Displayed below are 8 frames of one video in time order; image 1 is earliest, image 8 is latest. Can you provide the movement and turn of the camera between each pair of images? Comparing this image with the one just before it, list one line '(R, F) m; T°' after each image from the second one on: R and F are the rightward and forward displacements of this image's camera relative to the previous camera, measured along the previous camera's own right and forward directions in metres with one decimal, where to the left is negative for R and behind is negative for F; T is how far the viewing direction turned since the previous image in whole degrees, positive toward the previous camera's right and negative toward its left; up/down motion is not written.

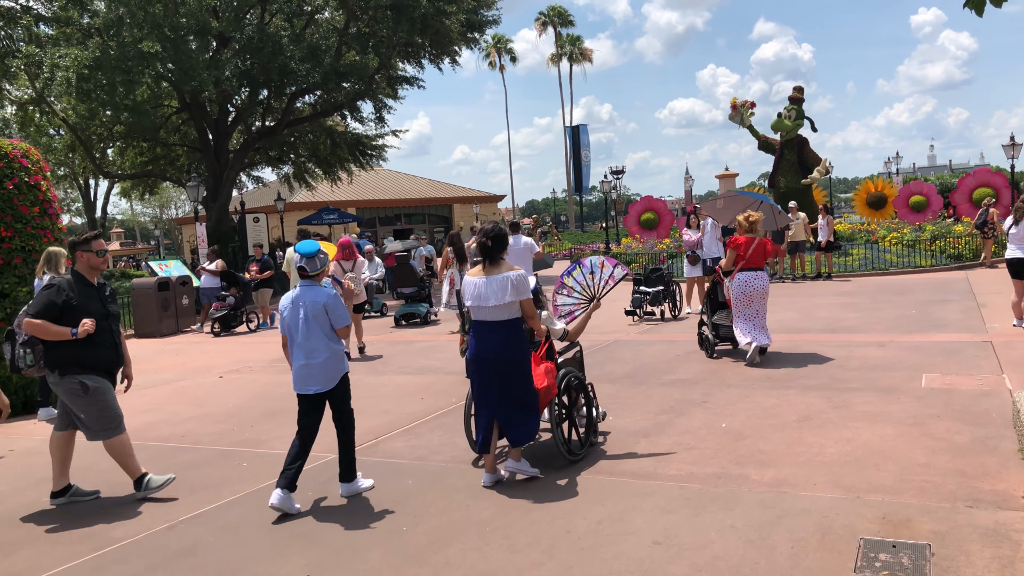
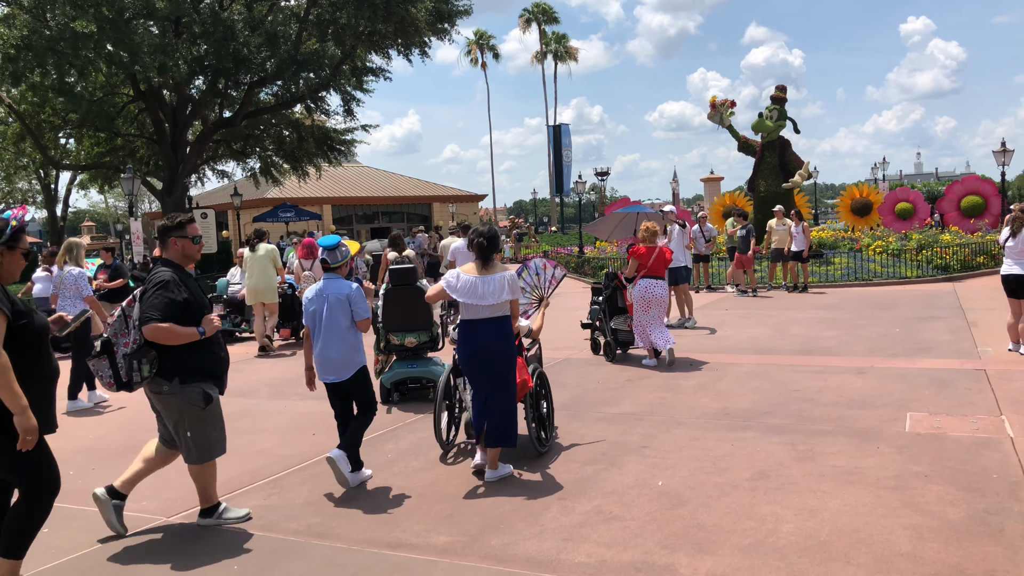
(+0.6, +1.2) m; +1°
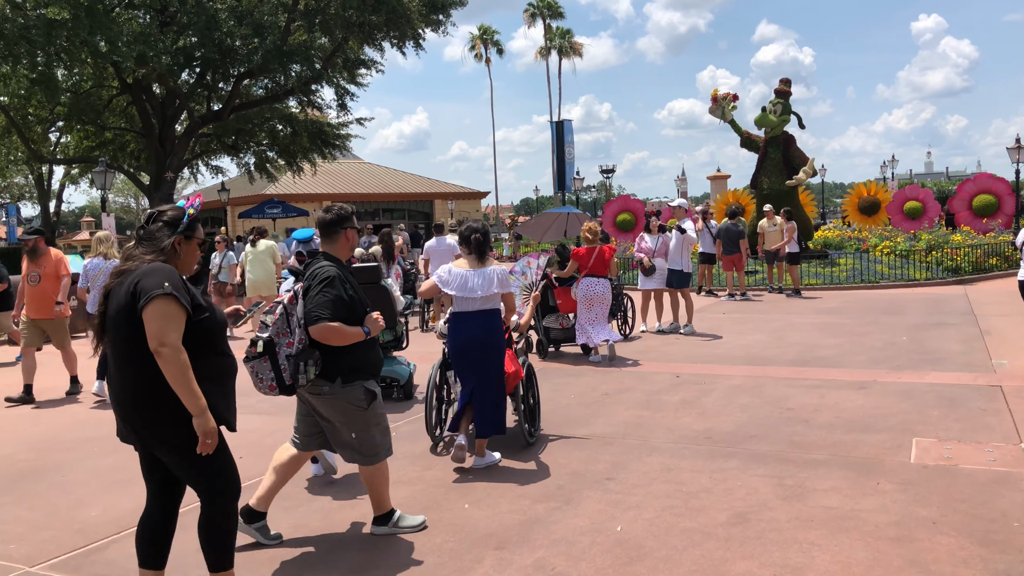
(+0.4, +0.7) m; -1°
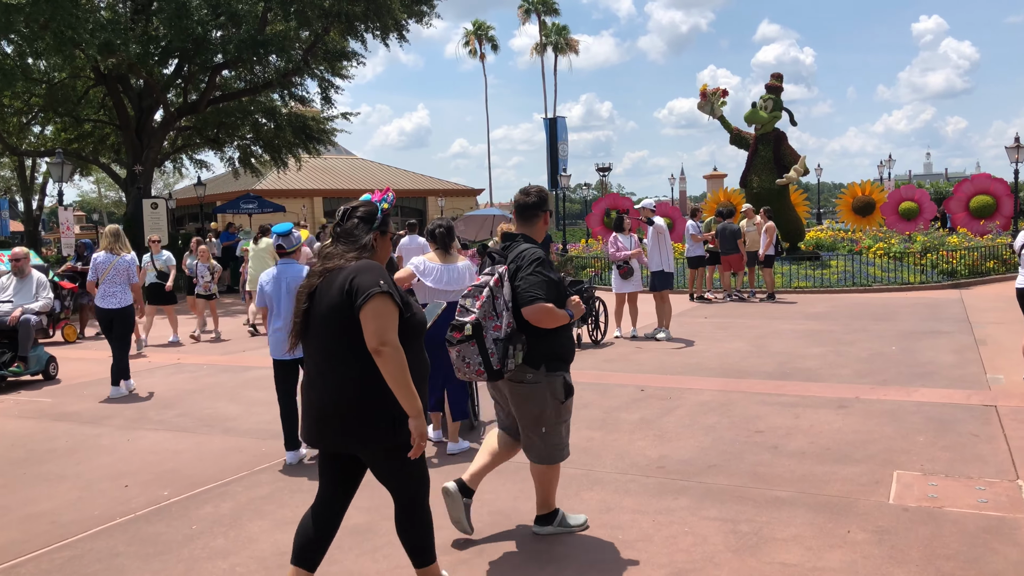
(+0.4, +0.7) m; 0°
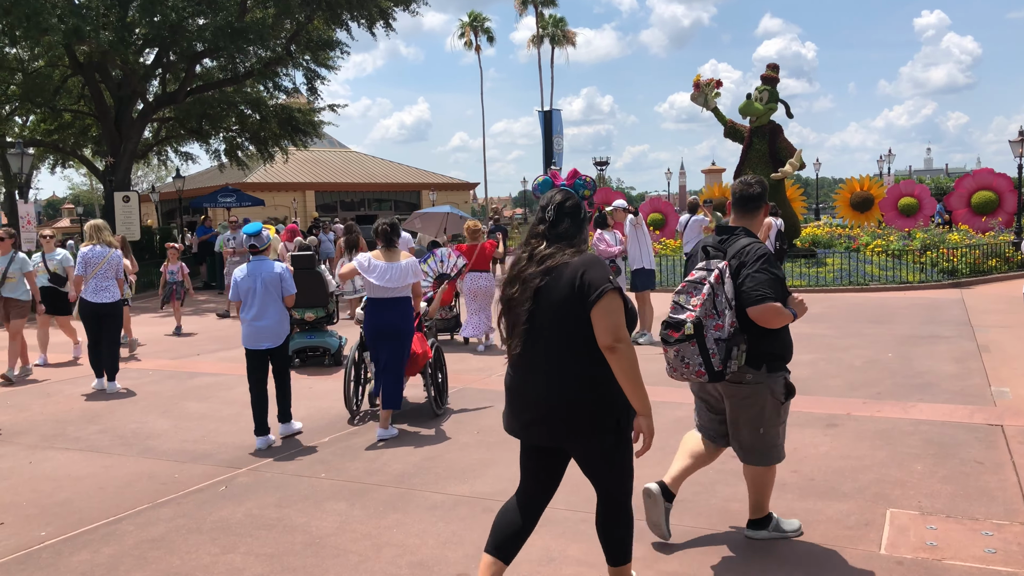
(+0.3, +0.6) m; 0°
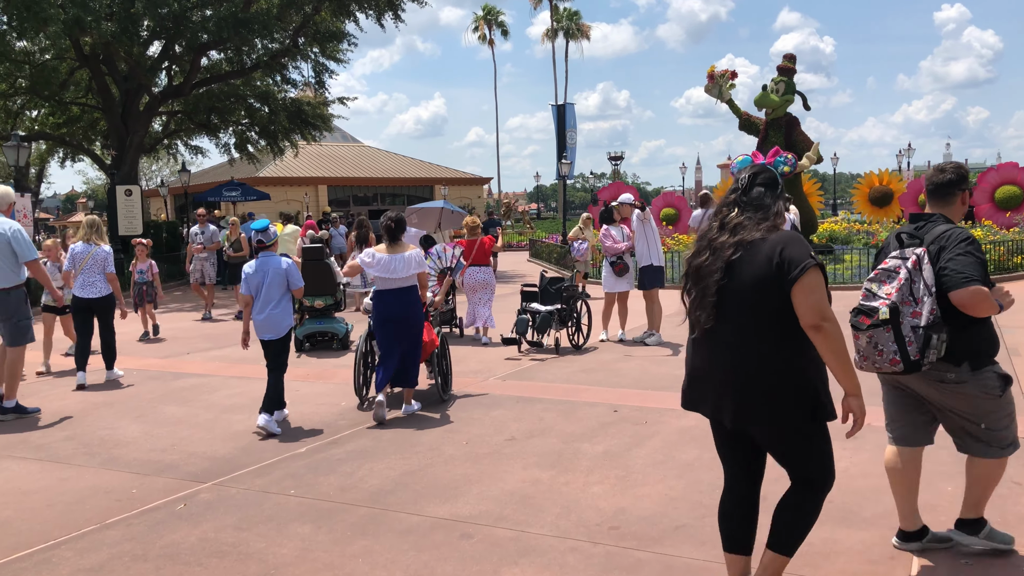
(+0.2, +0.4) m; -1°
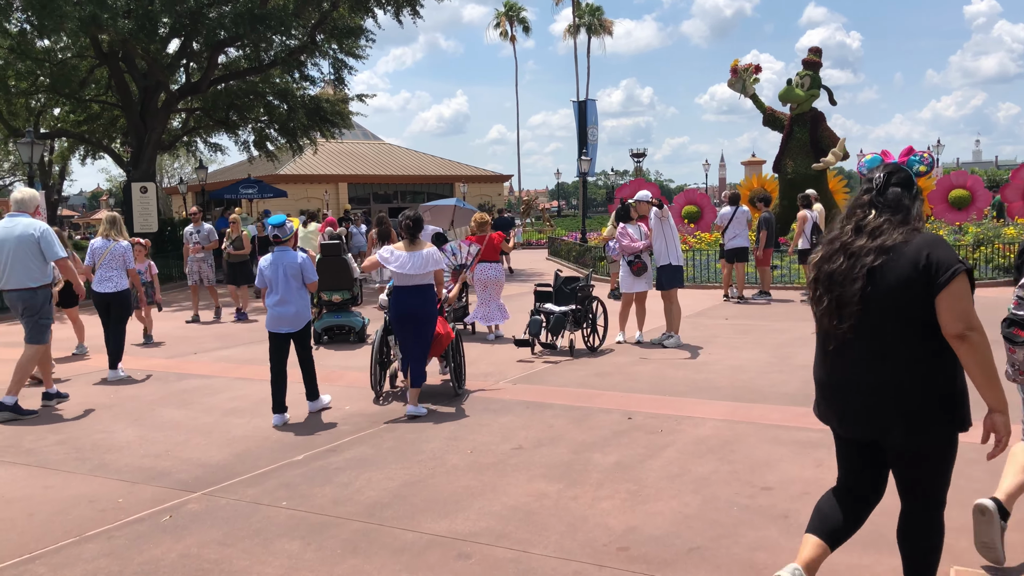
(+0.1, +0.3) m; -2°
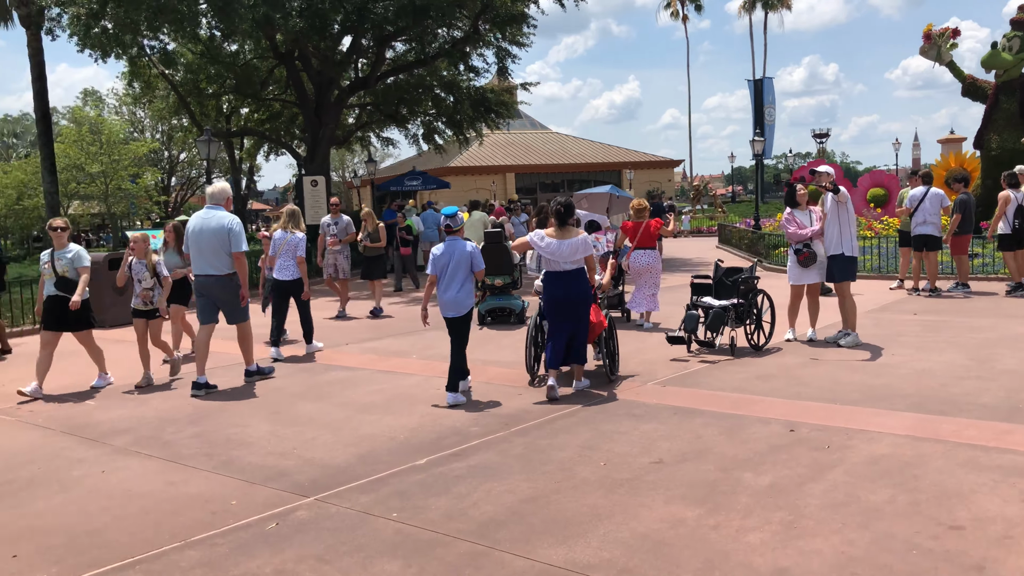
(+0.2, +0.5) m; -12°
